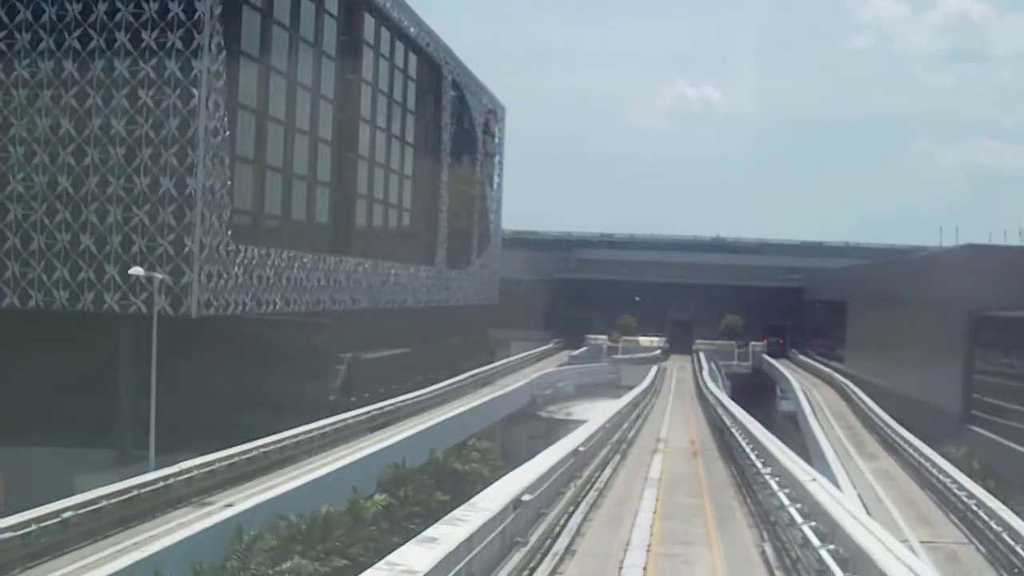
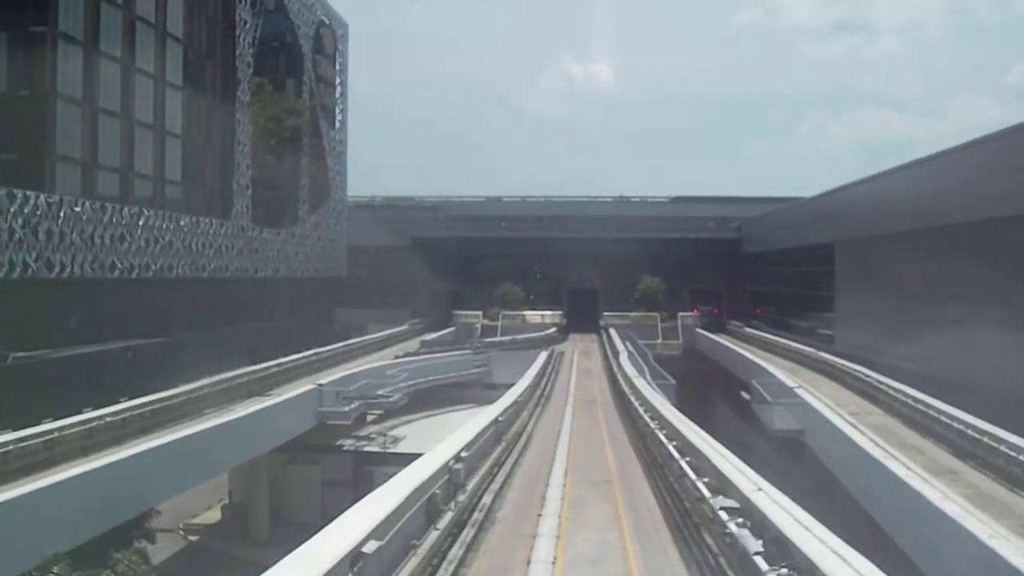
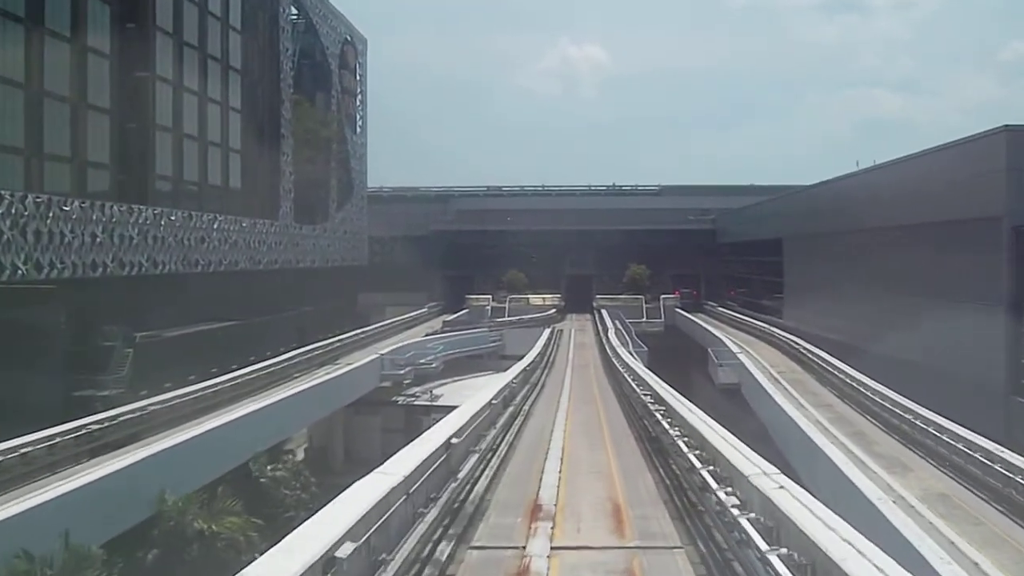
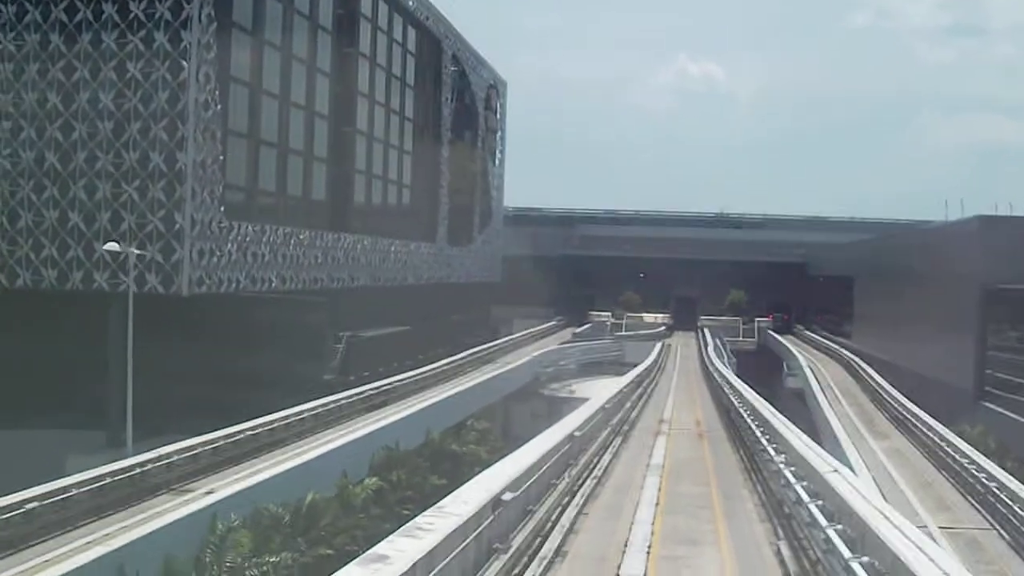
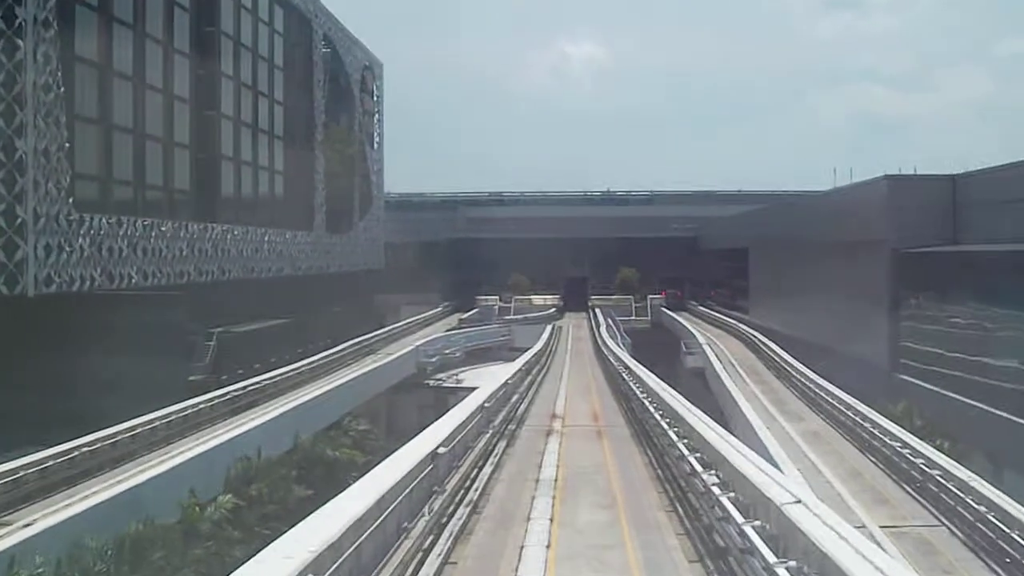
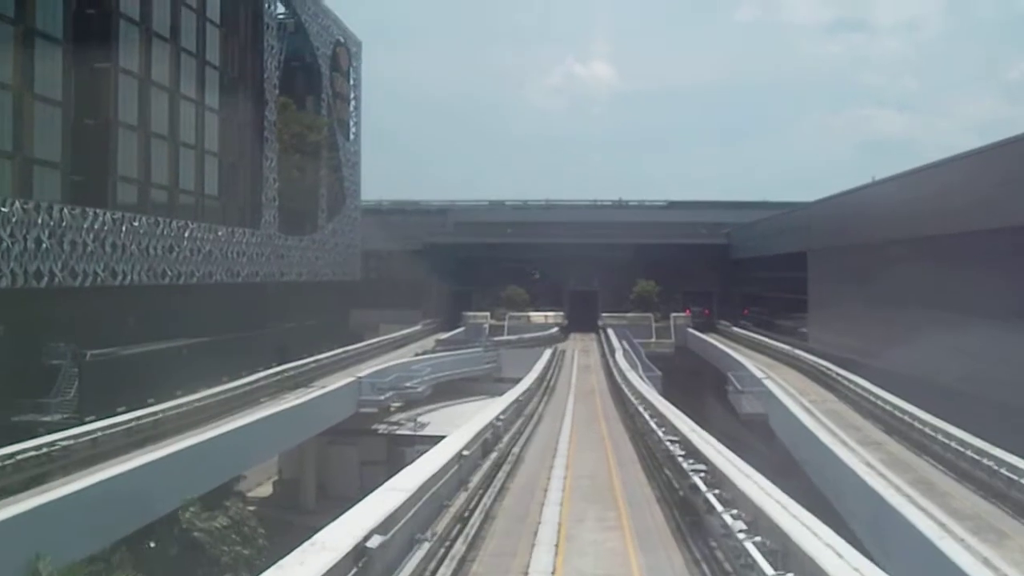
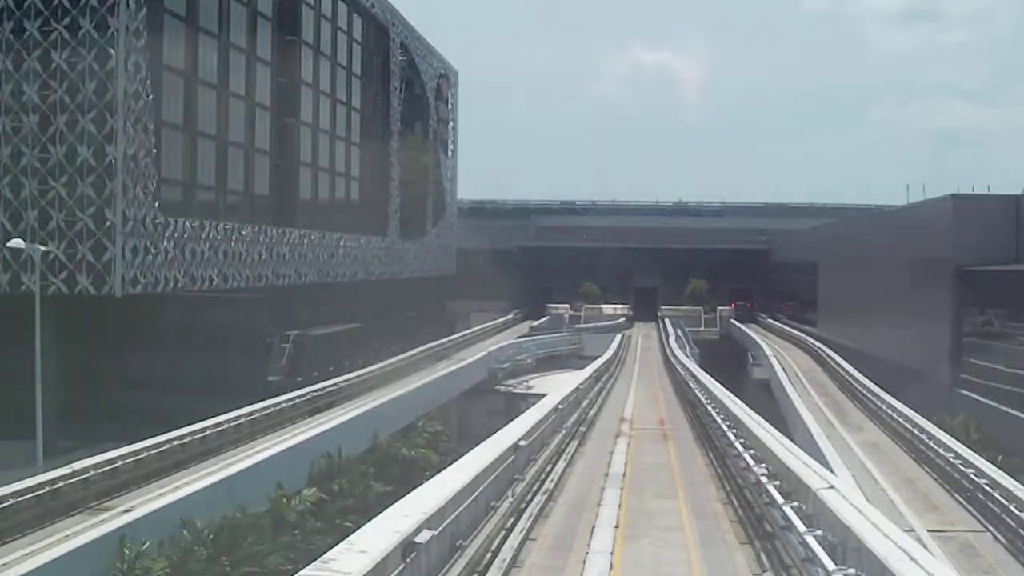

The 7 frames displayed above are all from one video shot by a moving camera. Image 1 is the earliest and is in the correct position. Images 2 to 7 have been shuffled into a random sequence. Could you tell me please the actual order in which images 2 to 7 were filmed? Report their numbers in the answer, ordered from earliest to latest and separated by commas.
4, 7, 5, 3, 6, 2
